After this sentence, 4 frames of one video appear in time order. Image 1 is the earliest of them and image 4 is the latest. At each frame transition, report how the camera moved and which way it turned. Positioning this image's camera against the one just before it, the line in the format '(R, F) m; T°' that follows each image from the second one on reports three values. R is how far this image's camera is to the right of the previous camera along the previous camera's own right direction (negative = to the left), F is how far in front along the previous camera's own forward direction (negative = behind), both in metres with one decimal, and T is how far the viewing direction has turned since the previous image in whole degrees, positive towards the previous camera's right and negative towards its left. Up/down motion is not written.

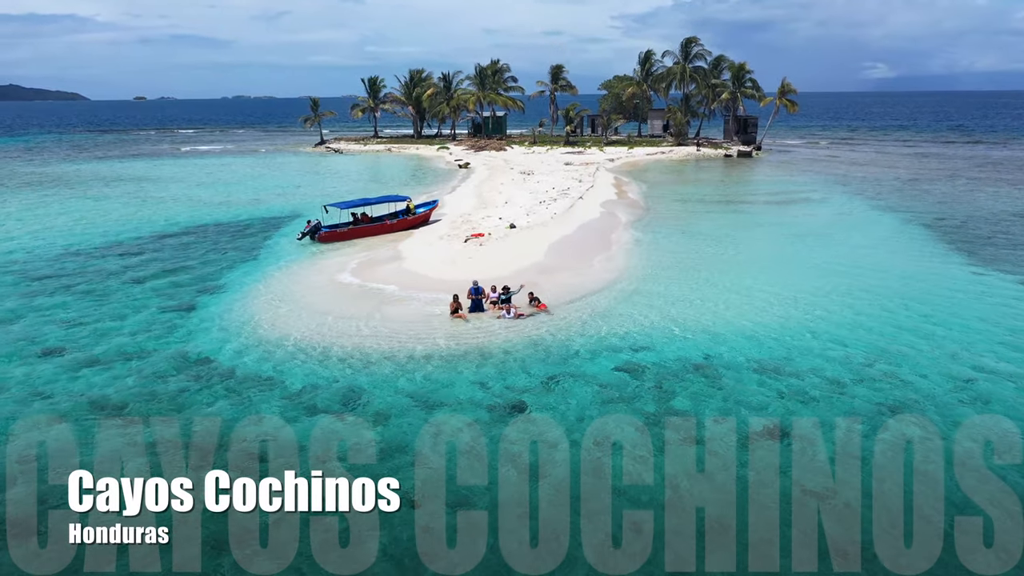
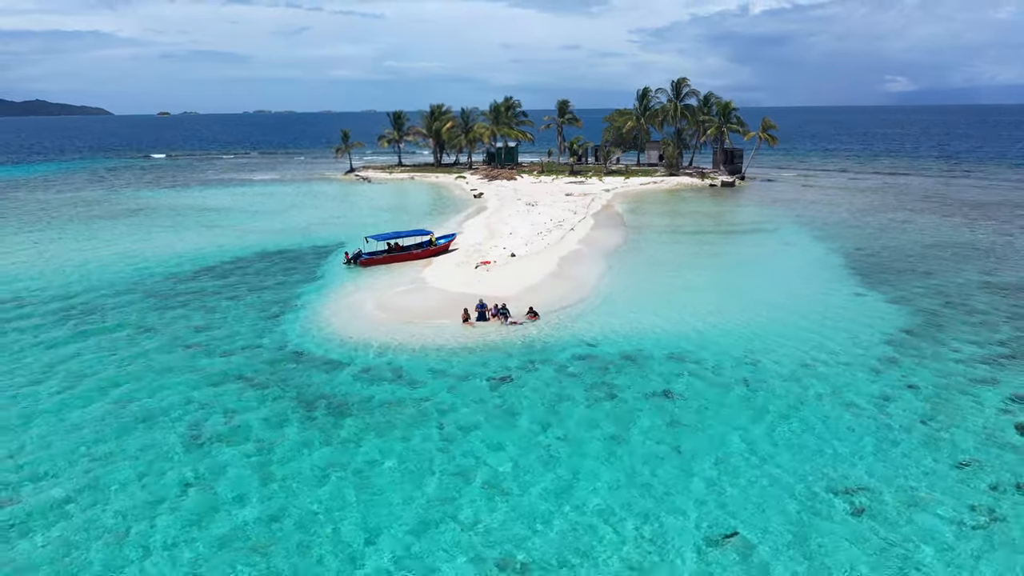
(+0.2, -2.5) m; -1°
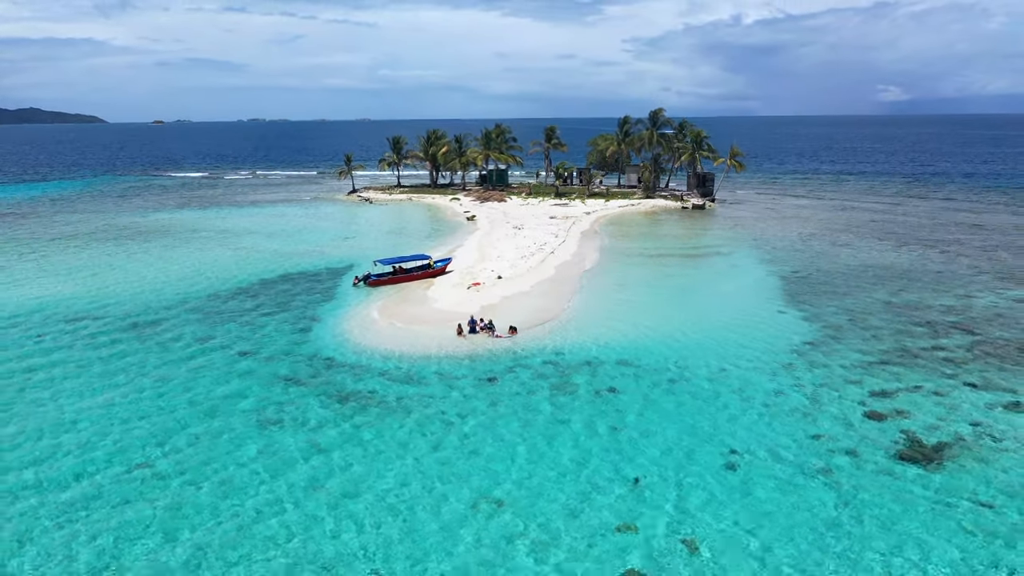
(+0.1, -2.1) m; 0°
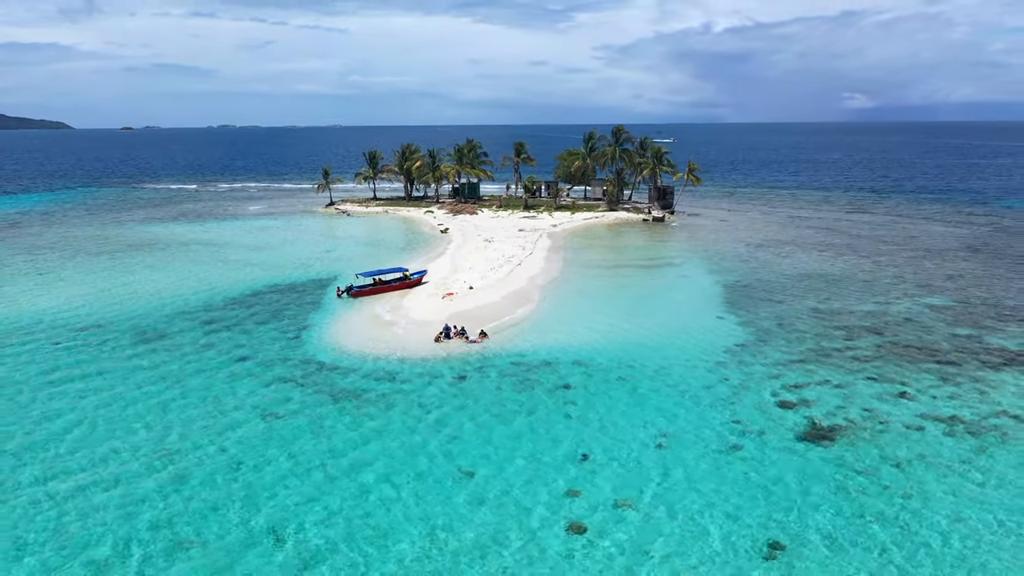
(0.0, -1.4) m; +2°
